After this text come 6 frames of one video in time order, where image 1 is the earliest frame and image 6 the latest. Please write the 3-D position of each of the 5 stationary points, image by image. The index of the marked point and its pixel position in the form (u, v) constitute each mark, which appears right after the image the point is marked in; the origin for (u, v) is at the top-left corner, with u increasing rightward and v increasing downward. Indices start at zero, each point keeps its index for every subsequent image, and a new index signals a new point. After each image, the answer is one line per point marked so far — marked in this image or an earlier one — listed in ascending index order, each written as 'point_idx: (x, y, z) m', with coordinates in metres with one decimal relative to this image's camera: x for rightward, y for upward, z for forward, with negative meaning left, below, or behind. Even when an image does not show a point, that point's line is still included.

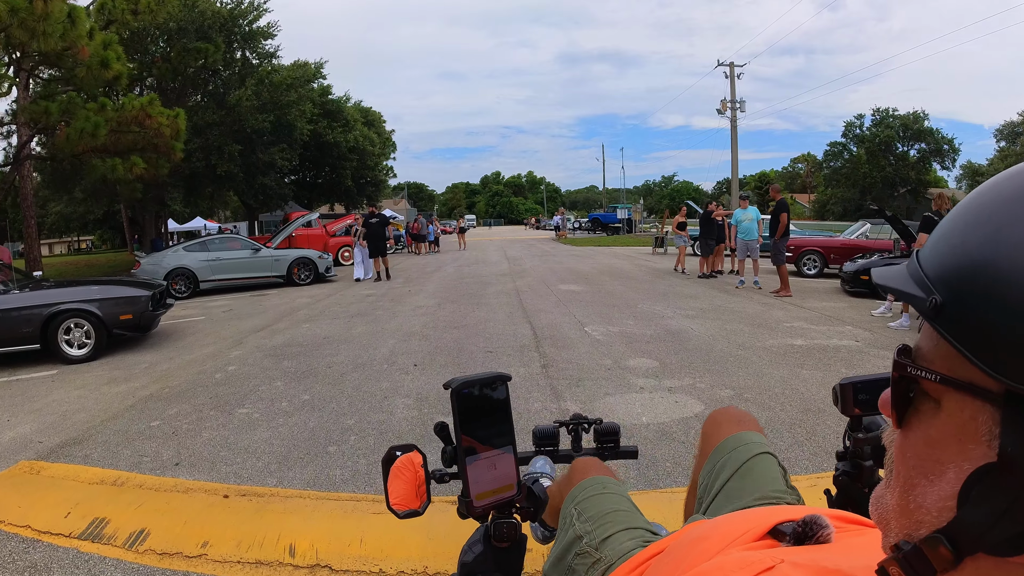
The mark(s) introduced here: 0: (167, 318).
0: (-5.6, -0.5, +9.5) m
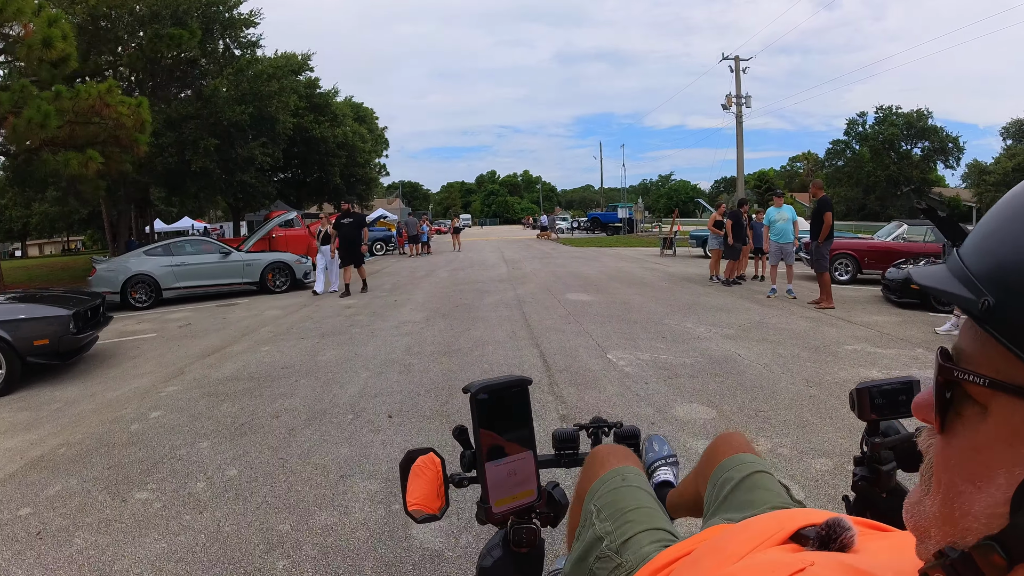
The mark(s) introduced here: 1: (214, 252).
0: (-5.6, -0.7, +8.2) m
1: (-6.3, +0.7, +12.3) m
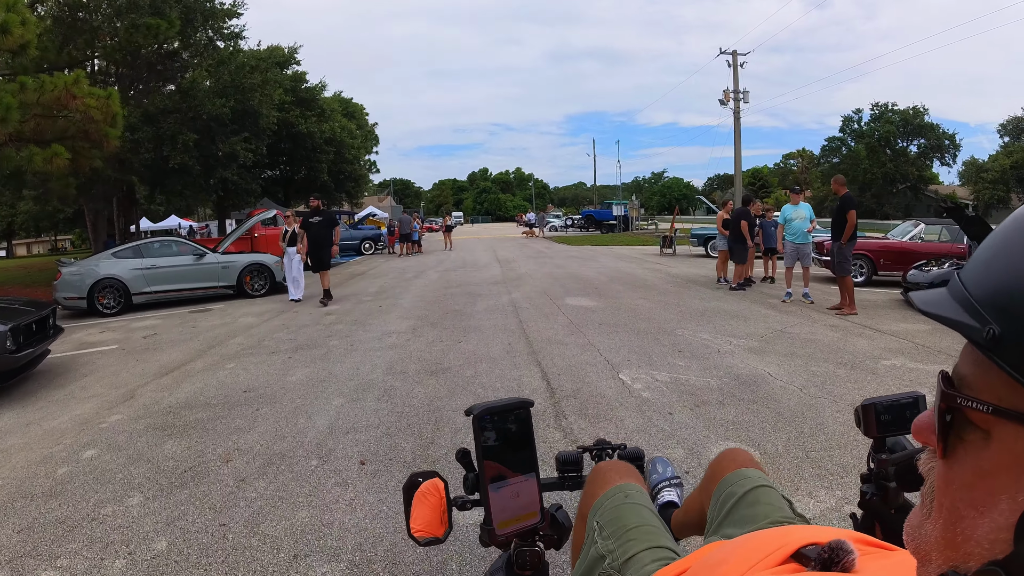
0: (-5.6, -0.8, +7.5) m
1: (-6.4, +0.7, +11.6) m
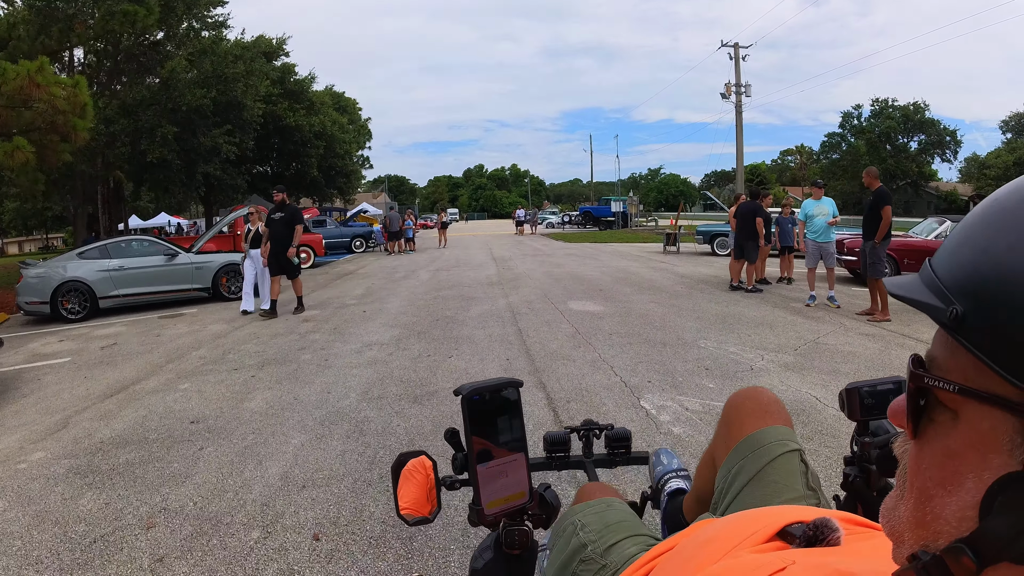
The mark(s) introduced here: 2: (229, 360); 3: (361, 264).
0: (-5.6, -0.8, +6.8) m
1: (-6.4, +0.6, +10.8) m
2: (-2.6, -0.6, +5.5) m
3: (-5.0, +0.8, +19.6) m
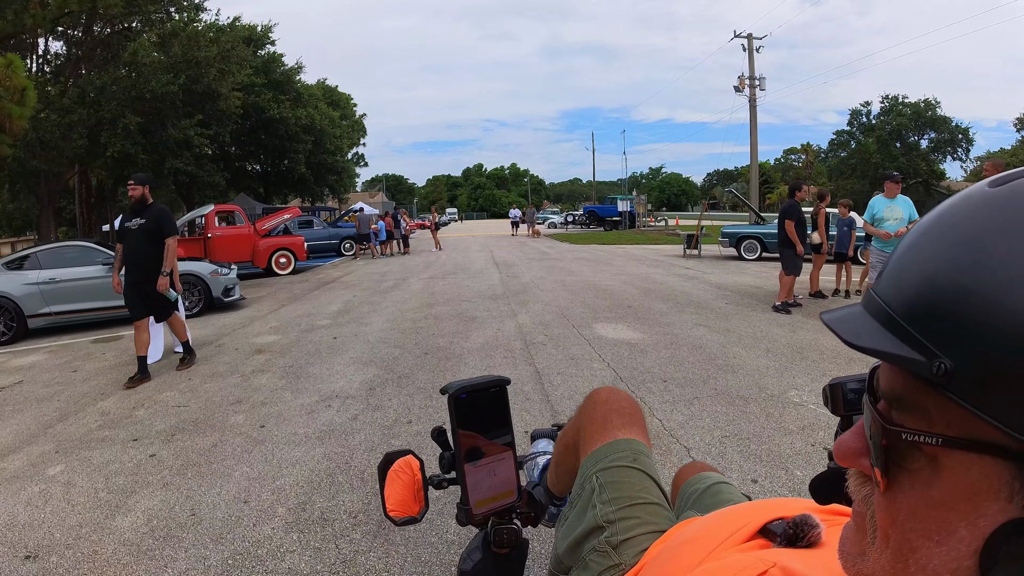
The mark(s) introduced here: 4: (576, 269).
0: (-5.5, -1.0, +5.3) m
1: (-6.3, +0.4, +9.3) m
2: (-2.5, -0.8, +4.0) m
3: (-4.9, +0.6, +18.0) m
4: (+1.4, +0.4, +13.2) m
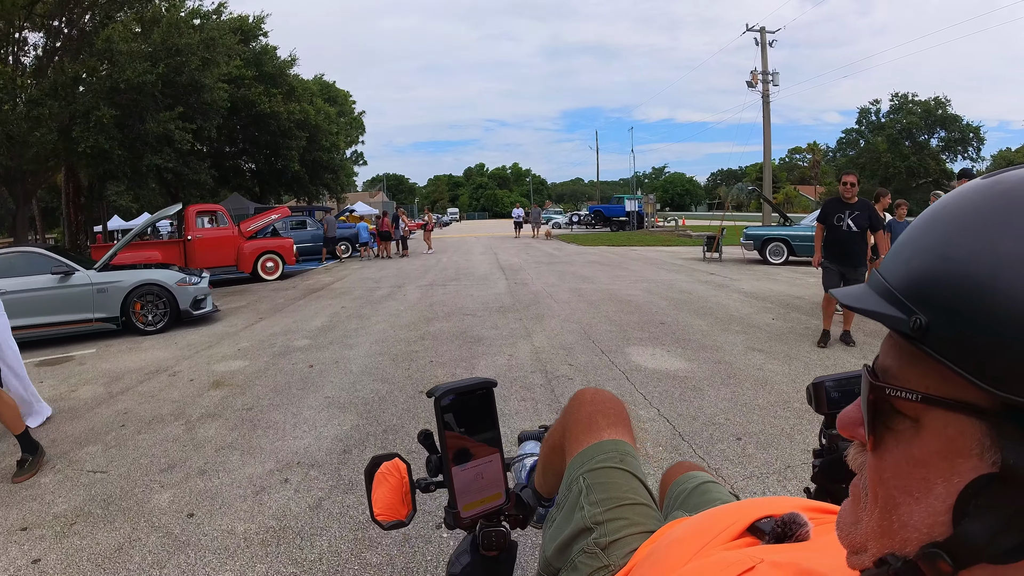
0: (-5.4, -1.1, +4.4) m
1: (-6.2, +0.3, +8.5) m
2: (-2.4, -1.0, +3.1) m
3: (-4.7, +0.5, +17.2) m
4: (+1.6, +0.3, +12.4) m
